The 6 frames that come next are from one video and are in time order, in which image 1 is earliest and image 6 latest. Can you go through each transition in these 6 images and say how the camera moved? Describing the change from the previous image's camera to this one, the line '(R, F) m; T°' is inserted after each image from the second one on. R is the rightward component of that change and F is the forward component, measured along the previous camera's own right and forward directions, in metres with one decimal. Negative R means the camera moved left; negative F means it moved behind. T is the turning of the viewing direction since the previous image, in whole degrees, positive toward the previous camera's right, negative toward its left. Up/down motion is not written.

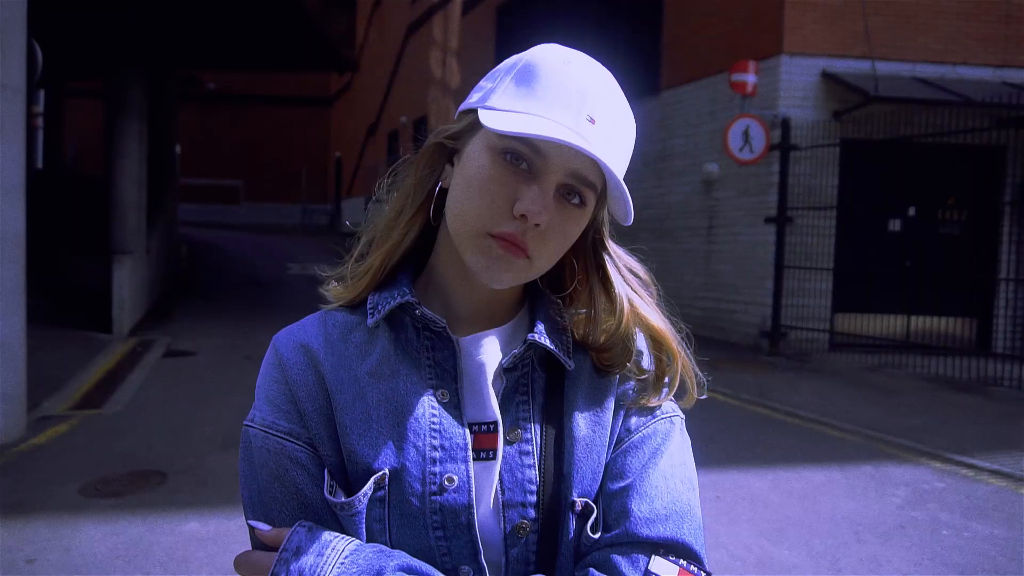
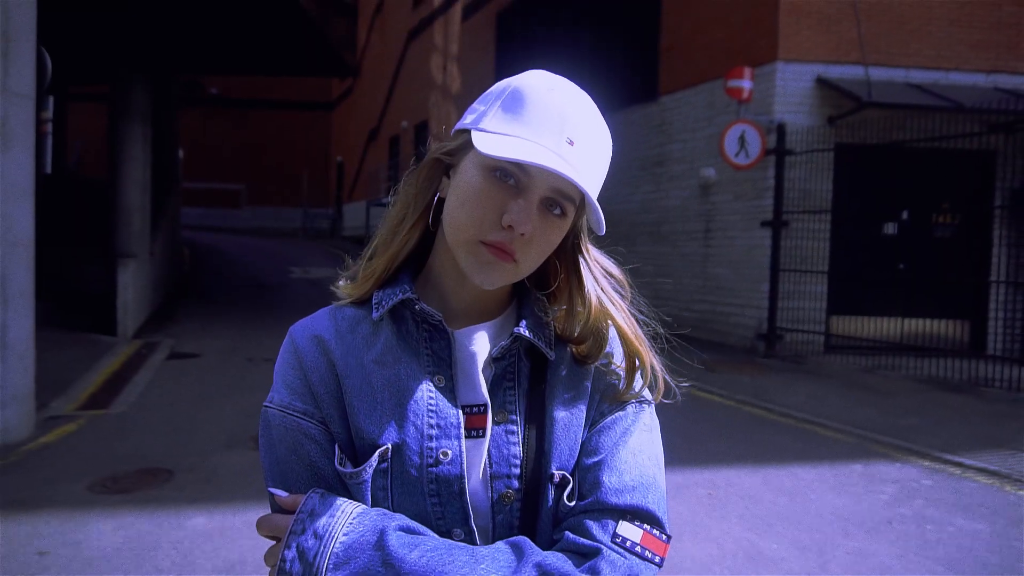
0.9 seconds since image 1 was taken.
(0.0, -0.1) m; 0°
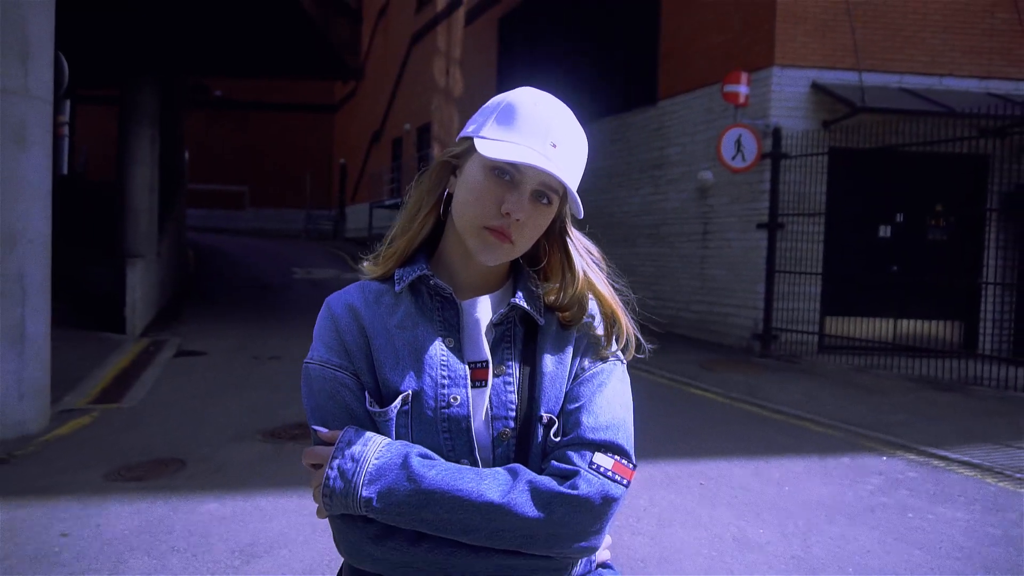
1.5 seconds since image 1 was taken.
(0.0, -0.2) m; 0°
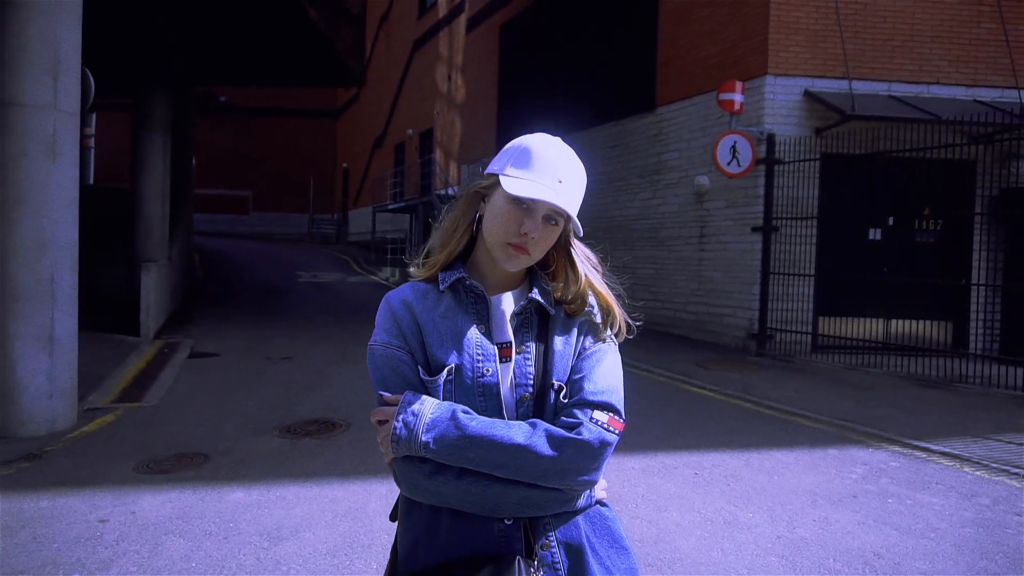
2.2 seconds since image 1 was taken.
(0.0, -0.3) m; 0°
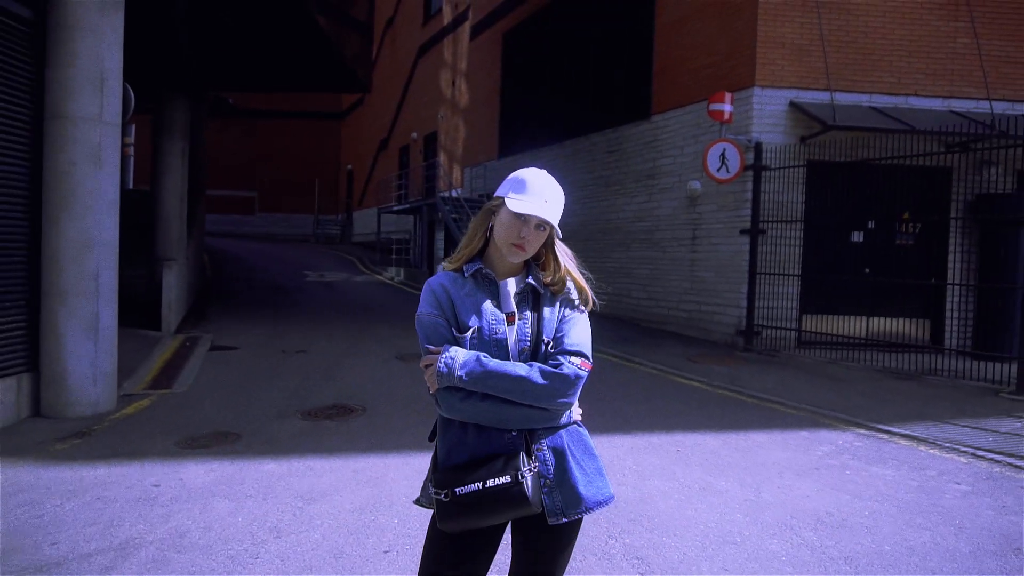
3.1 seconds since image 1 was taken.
(0.0, -0.7) m; 0°
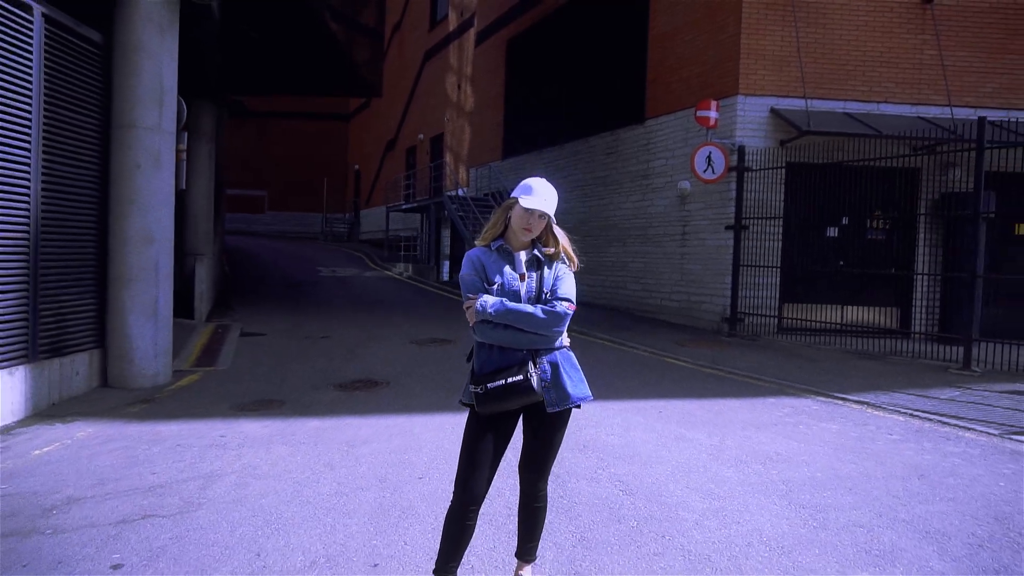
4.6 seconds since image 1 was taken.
(0.0, -1.1) m; 0°
